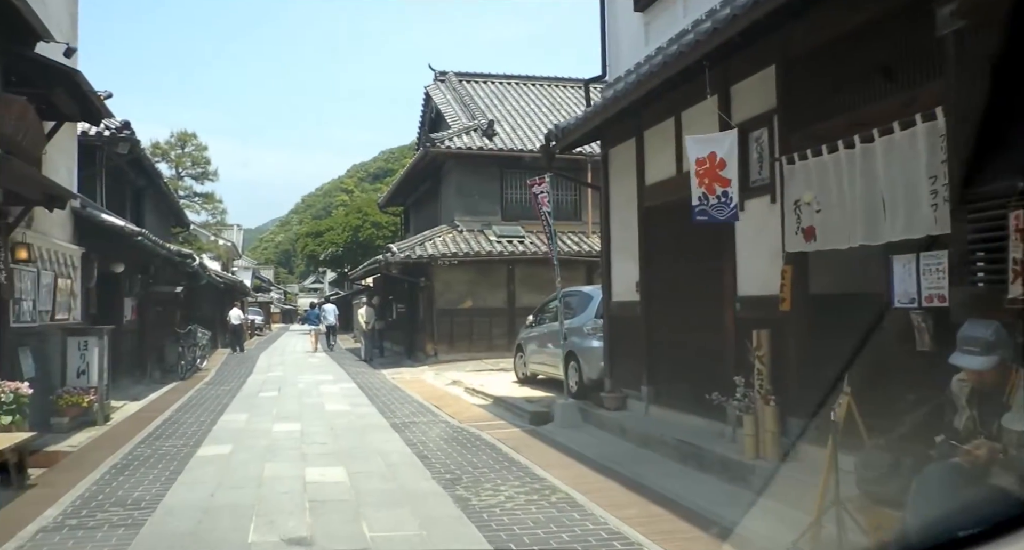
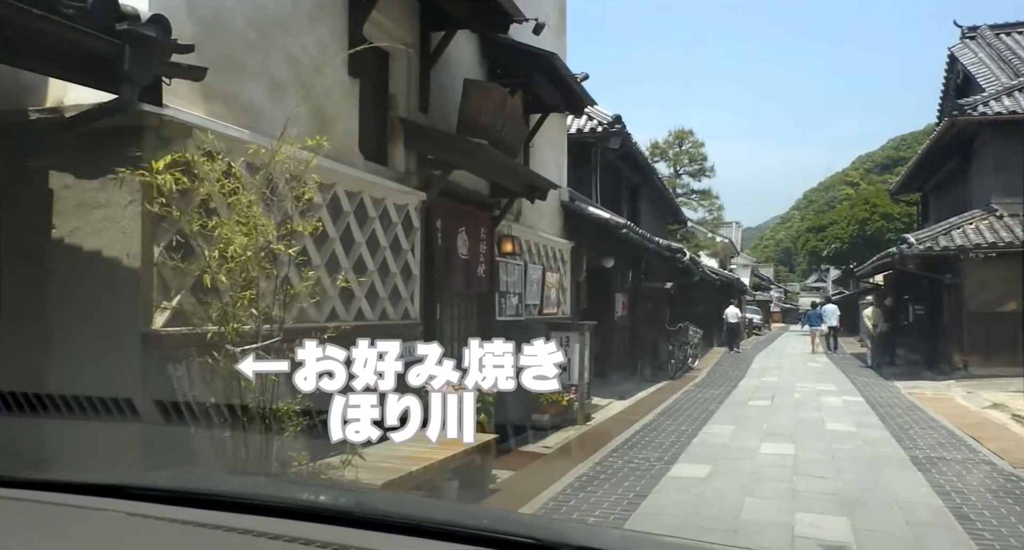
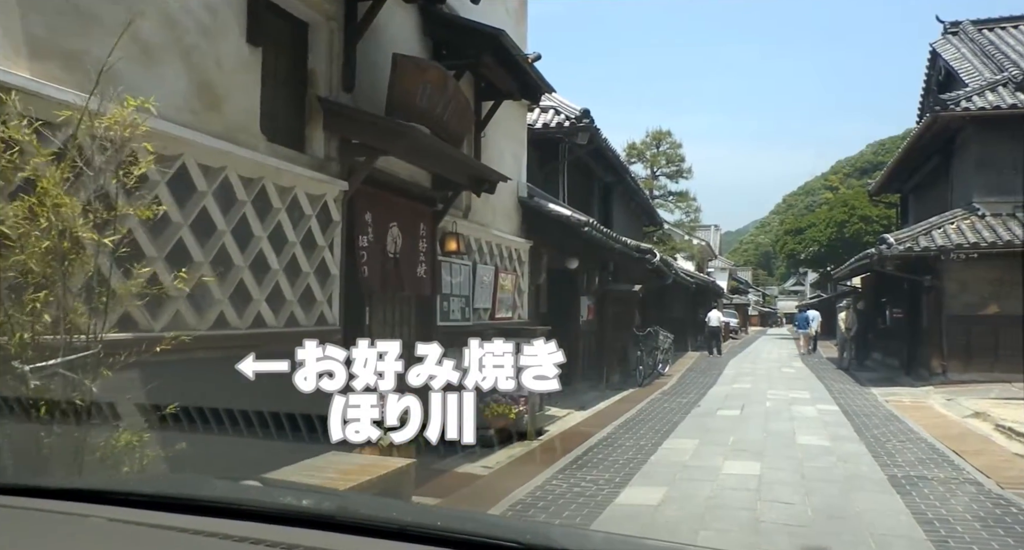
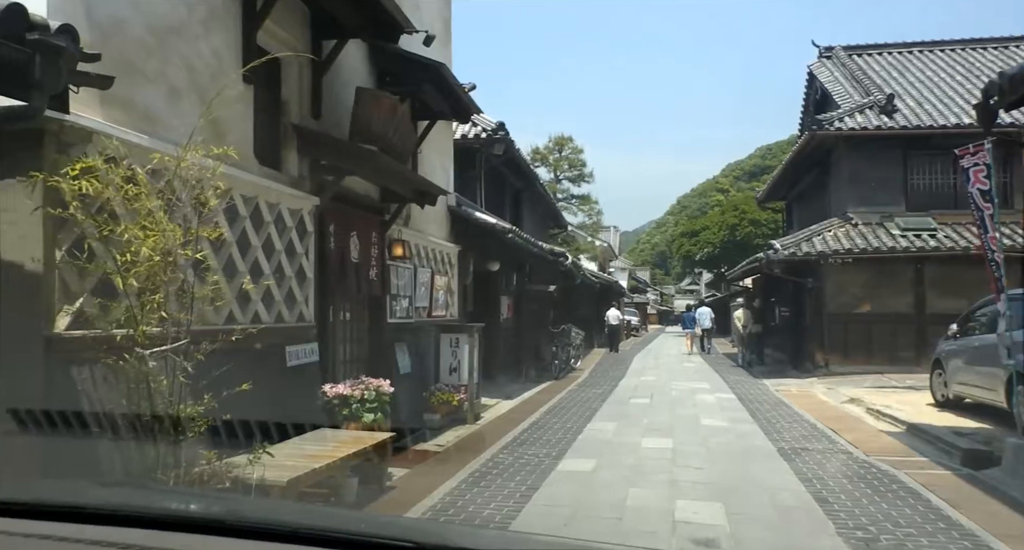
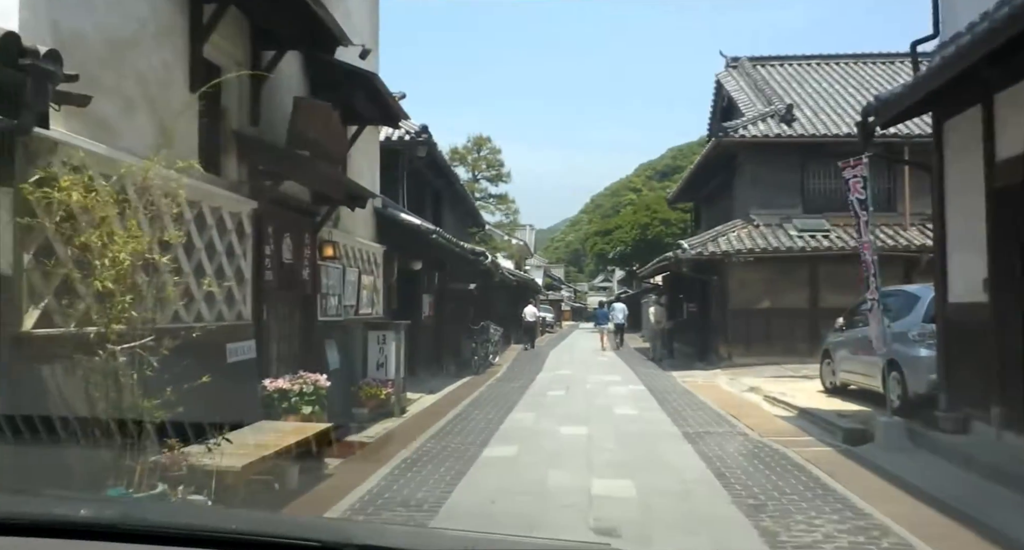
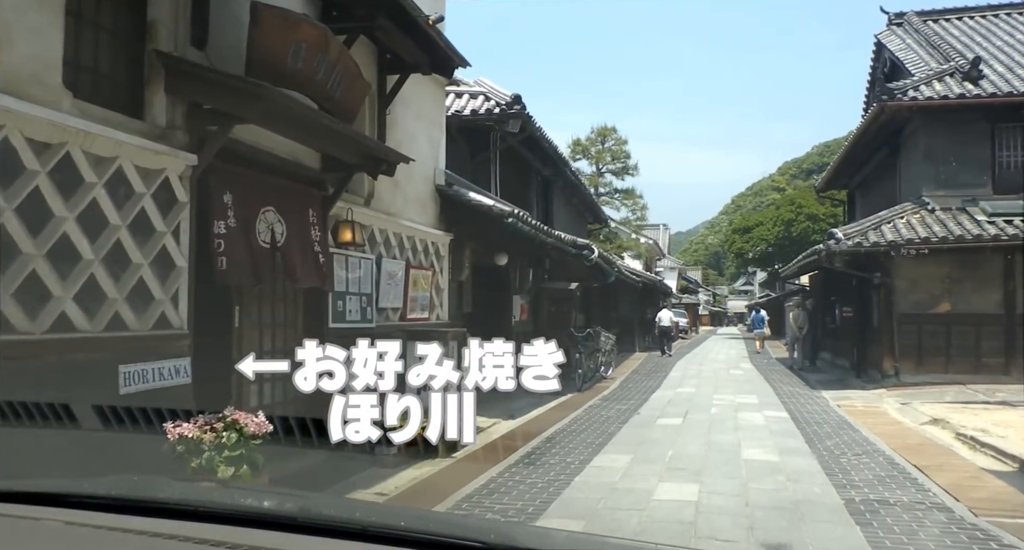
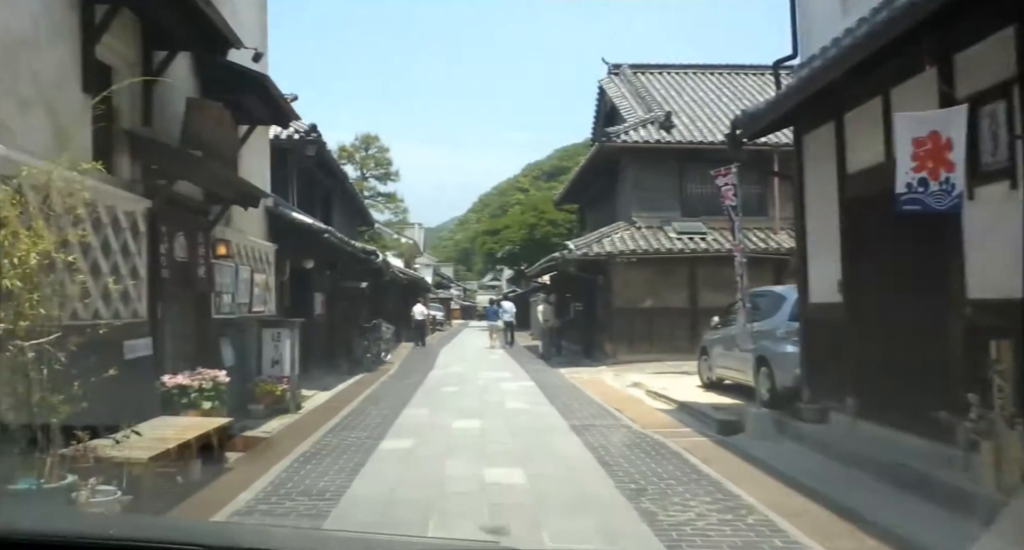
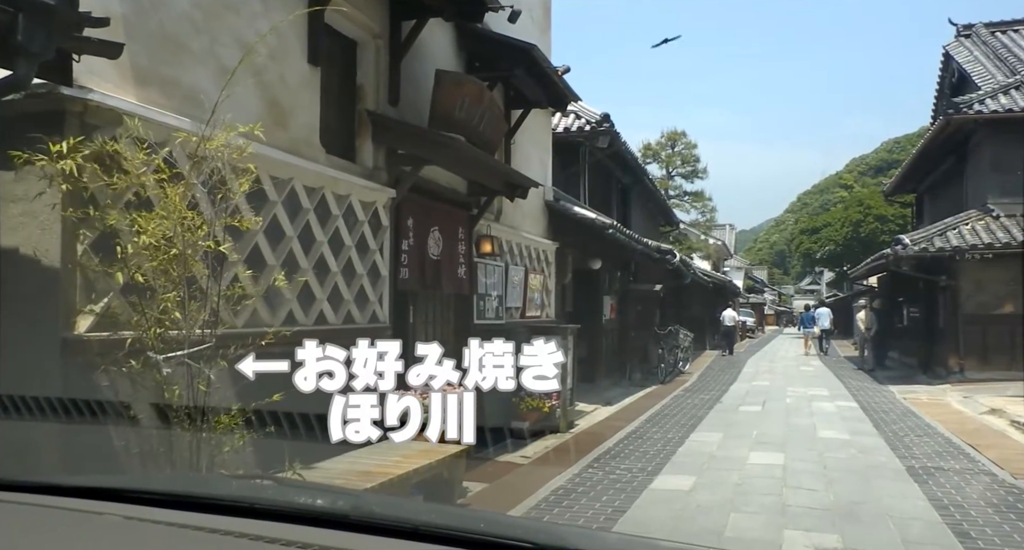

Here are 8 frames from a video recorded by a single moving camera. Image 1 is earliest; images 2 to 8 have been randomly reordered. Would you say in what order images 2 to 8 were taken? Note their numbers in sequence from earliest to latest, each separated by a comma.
7, 5, 4, 2, 8, 3, 6
